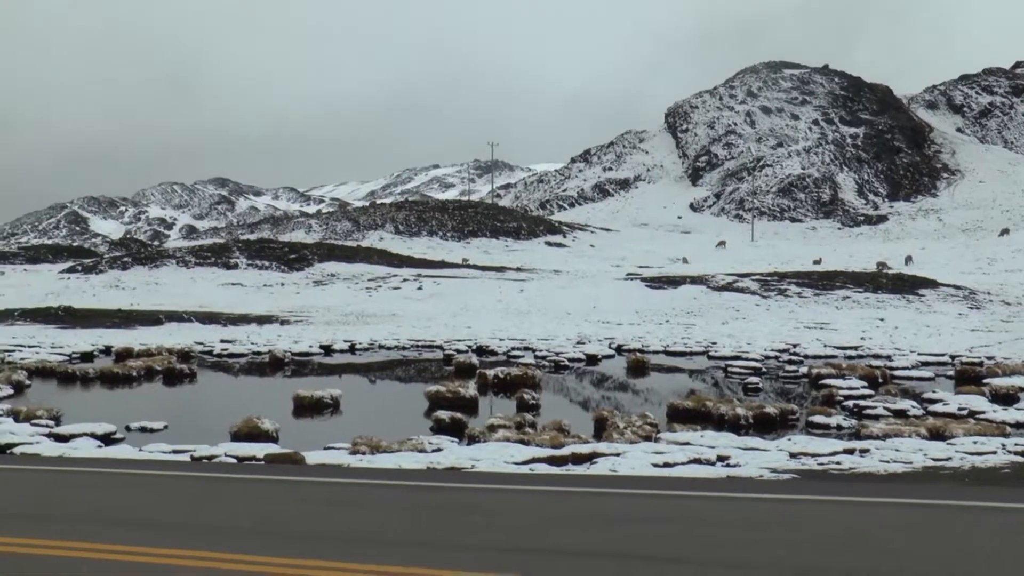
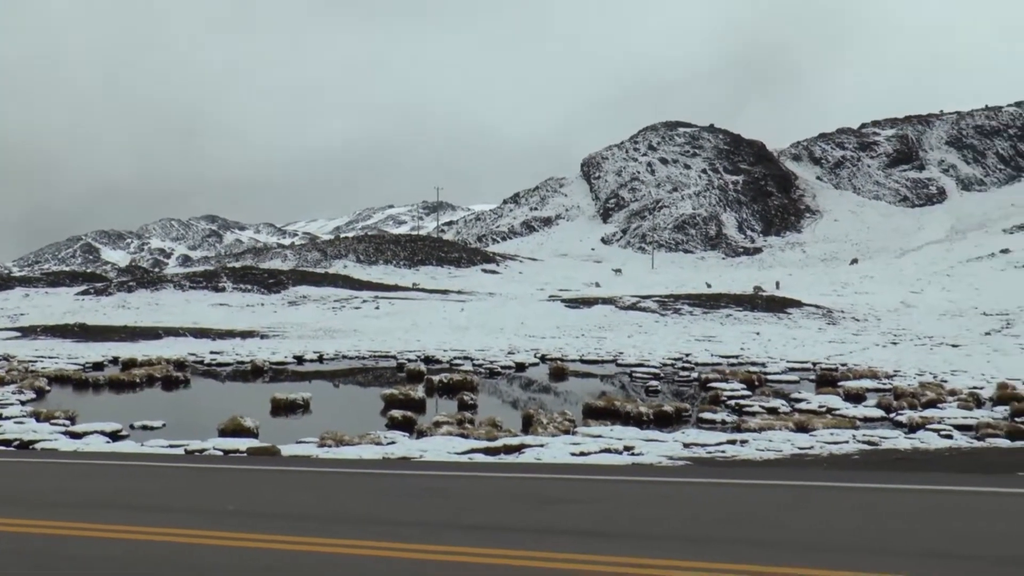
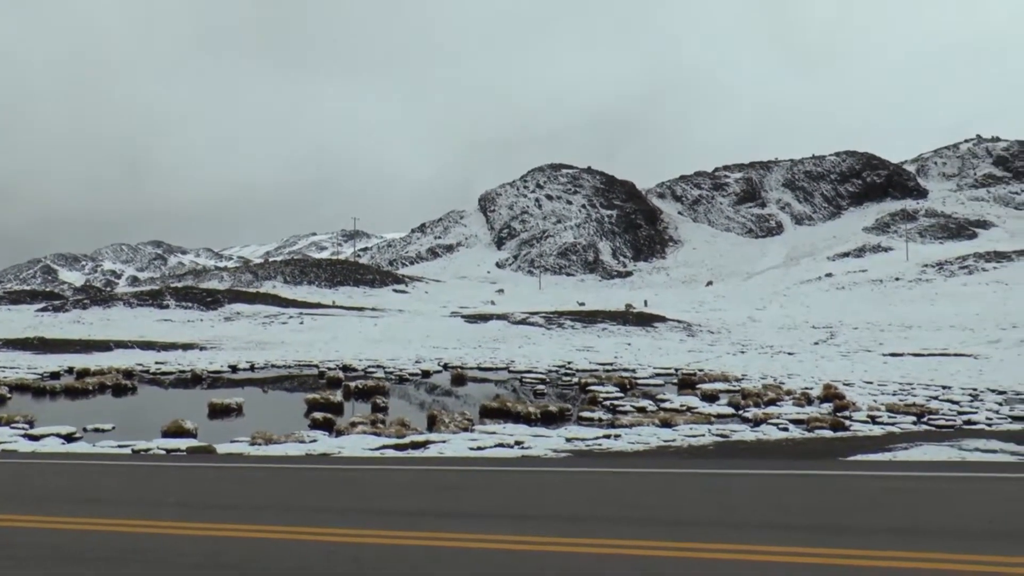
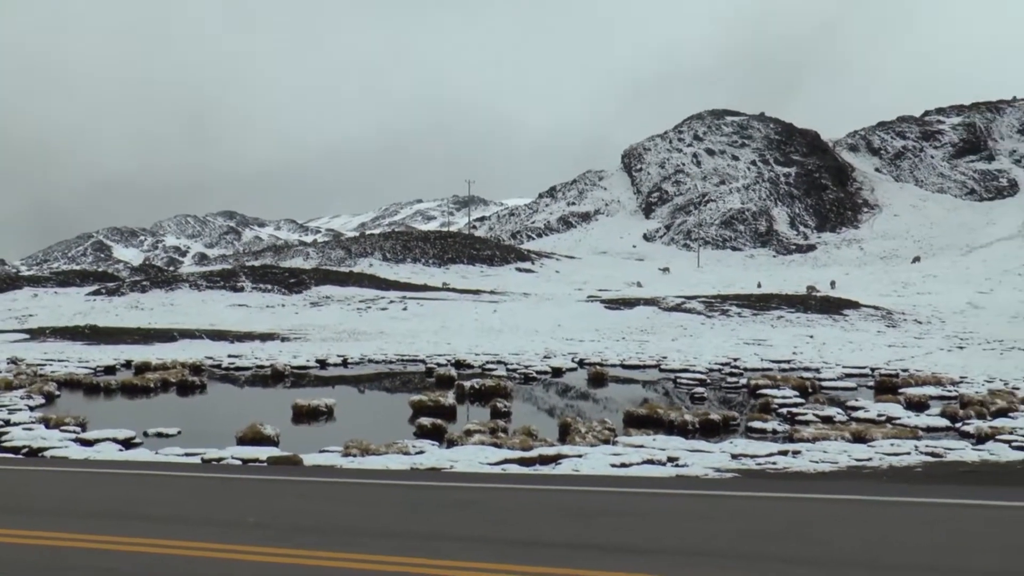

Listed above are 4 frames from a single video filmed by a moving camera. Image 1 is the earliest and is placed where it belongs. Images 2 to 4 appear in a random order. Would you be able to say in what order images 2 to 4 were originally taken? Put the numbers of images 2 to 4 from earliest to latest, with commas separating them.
4, 2, 3
